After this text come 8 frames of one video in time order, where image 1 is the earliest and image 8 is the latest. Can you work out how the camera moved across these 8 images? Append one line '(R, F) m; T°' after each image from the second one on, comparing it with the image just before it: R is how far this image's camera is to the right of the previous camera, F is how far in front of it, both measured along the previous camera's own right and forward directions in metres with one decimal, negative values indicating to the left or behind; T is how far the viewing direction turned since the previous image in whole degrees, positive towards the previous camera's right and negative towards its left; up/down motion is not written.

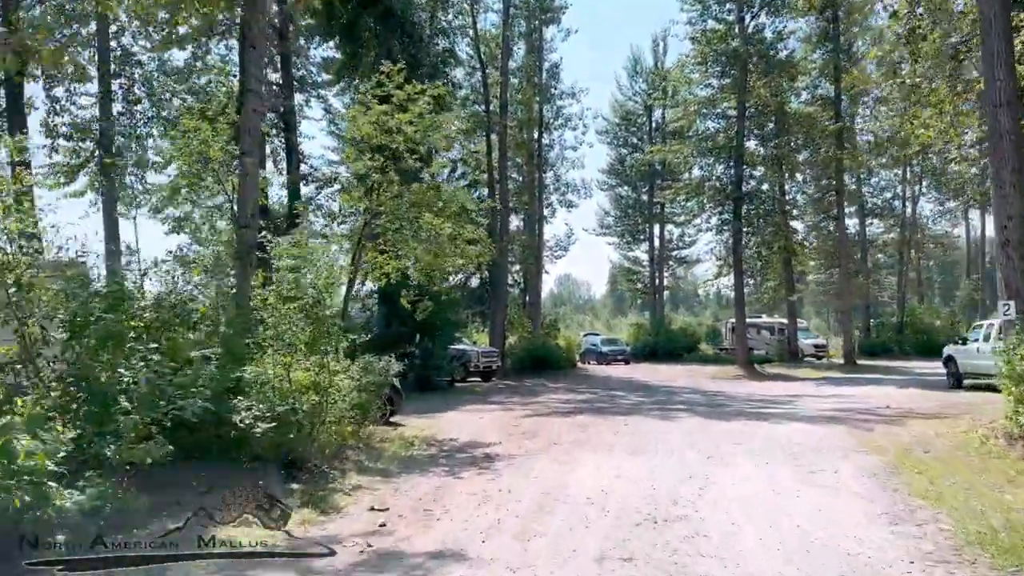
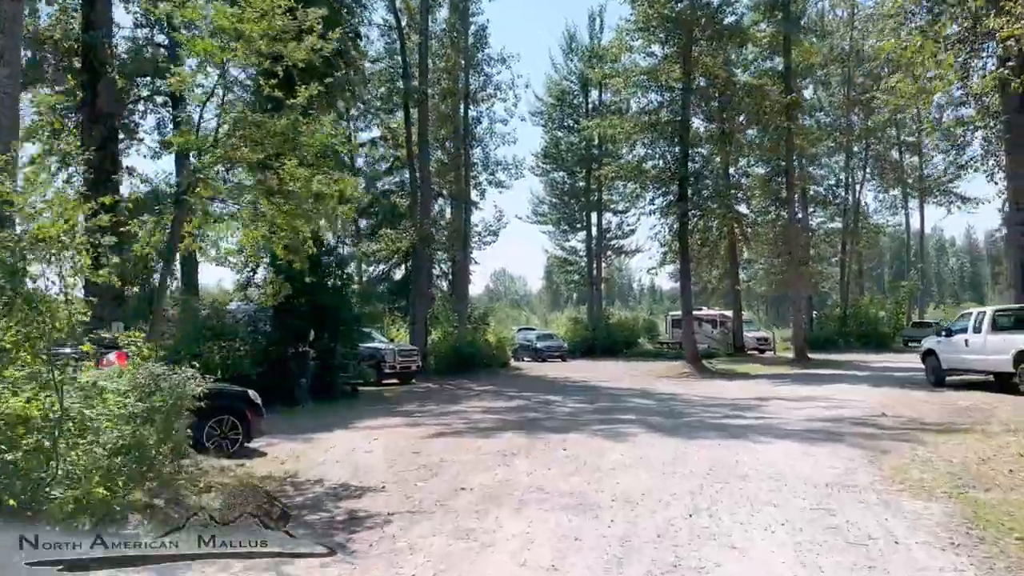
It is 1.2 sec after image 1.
(+0.4, +3.5) m; +4°
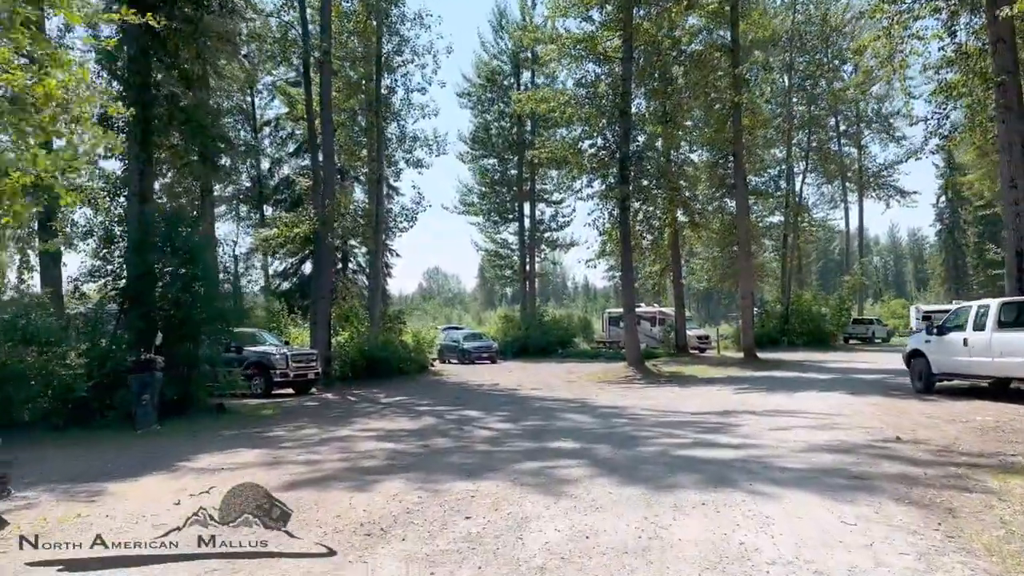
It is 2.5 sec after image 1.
(+0.4, +3.5) m; +4°
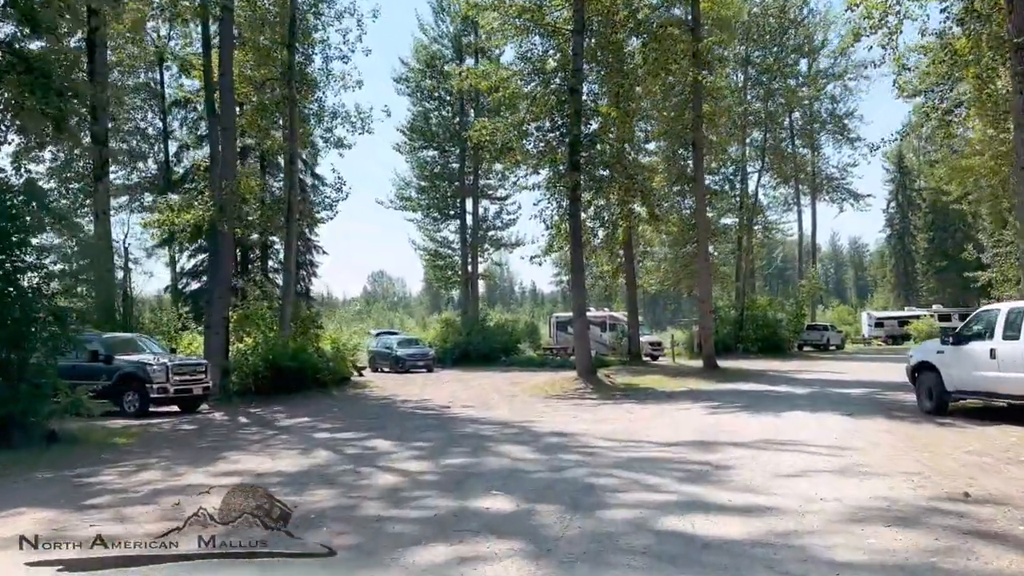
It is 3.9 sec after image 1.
(+0.3, +3.2) m; +3°
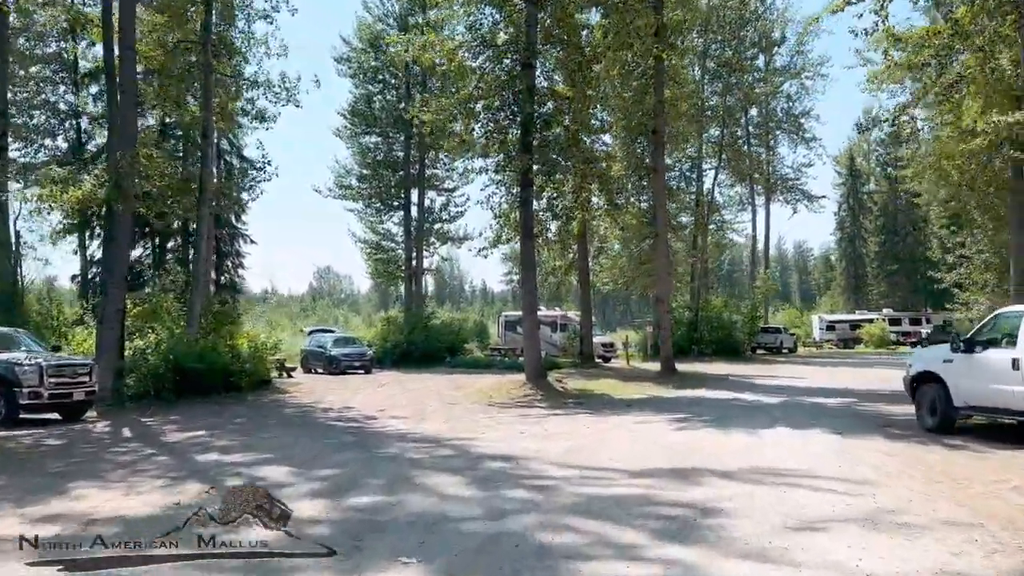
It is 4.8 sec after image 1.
(+0.2, +2.2) m; +3°
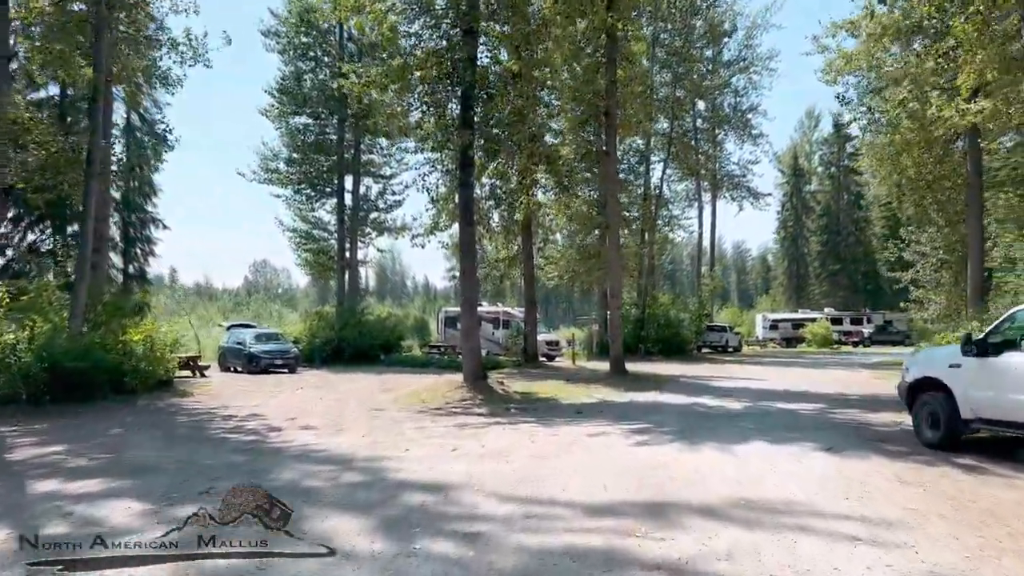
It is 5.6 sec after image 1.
(+0.1, +2.0) m; +4°
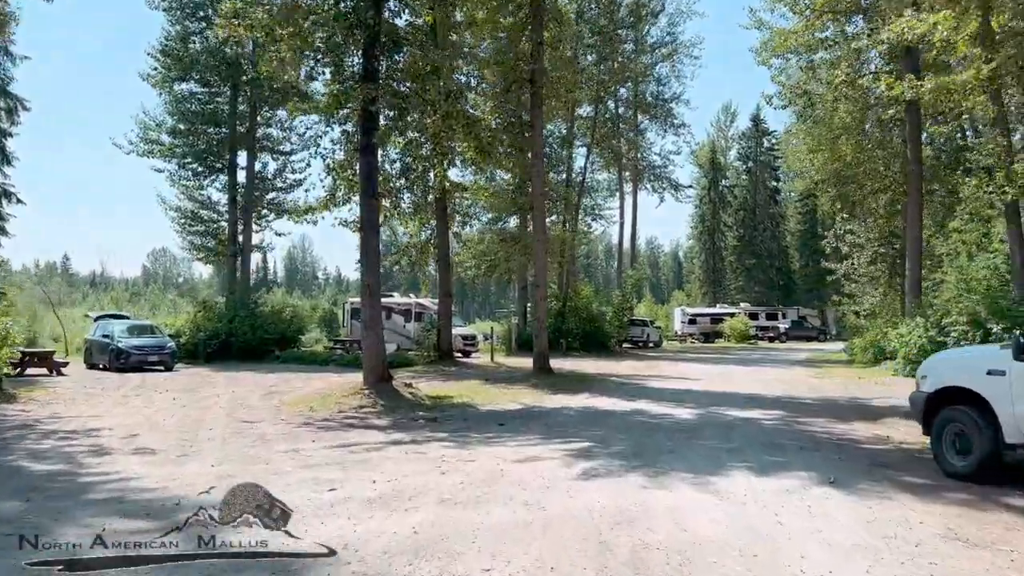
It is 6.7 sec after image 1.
(+0.1, +2.7) m; +6°
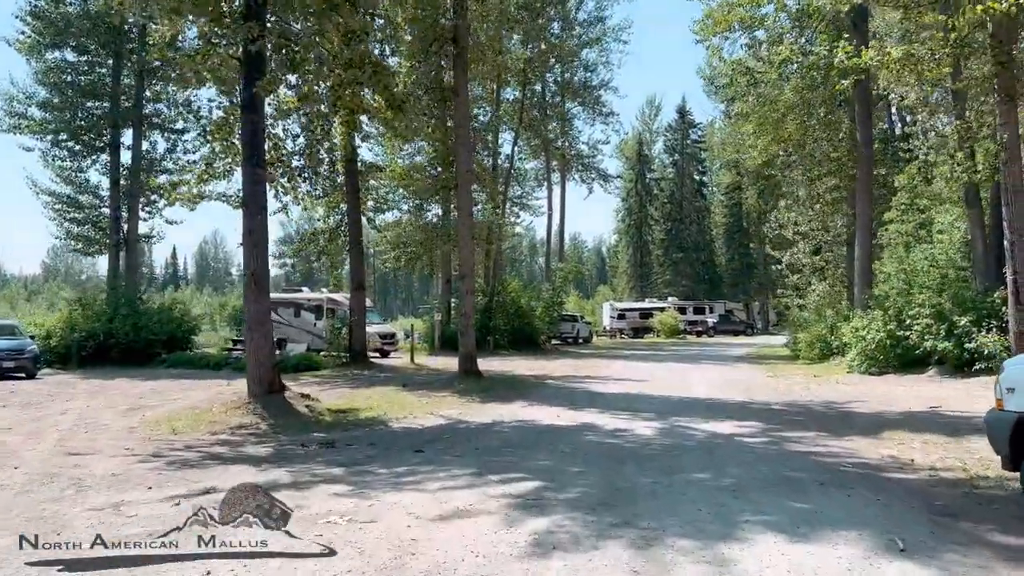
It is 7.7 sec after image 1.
(+0.1, +2.7) m; +5°
